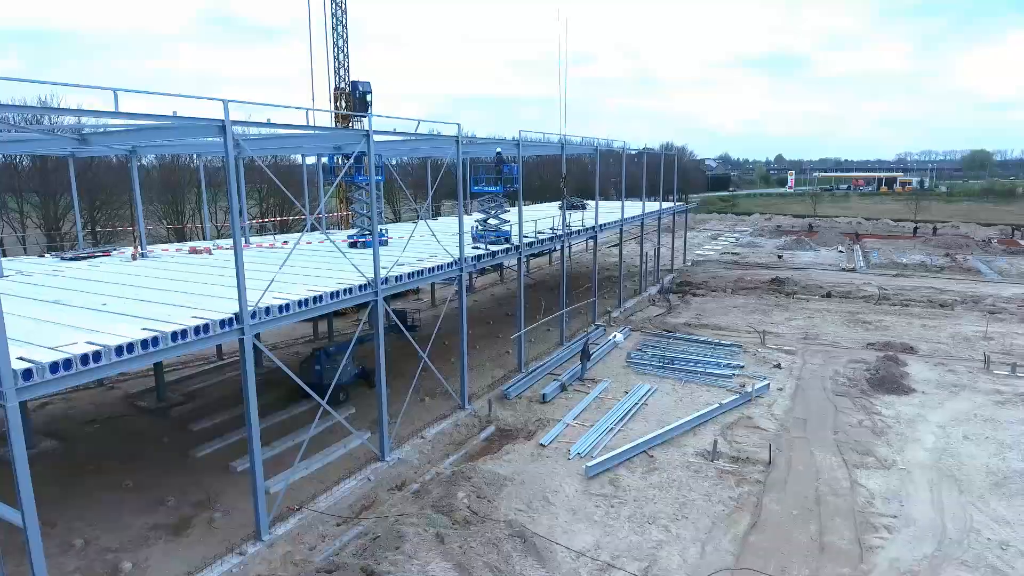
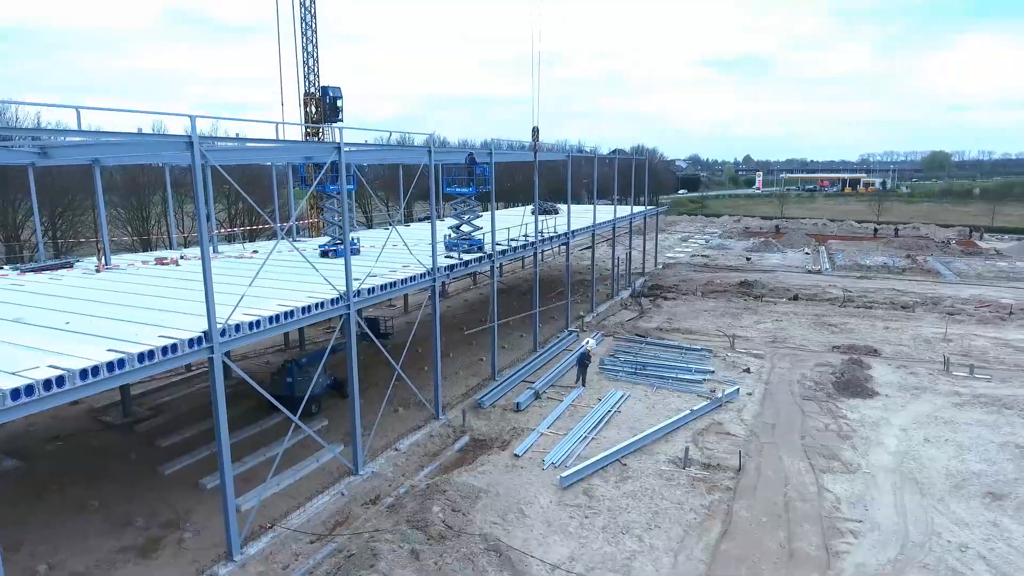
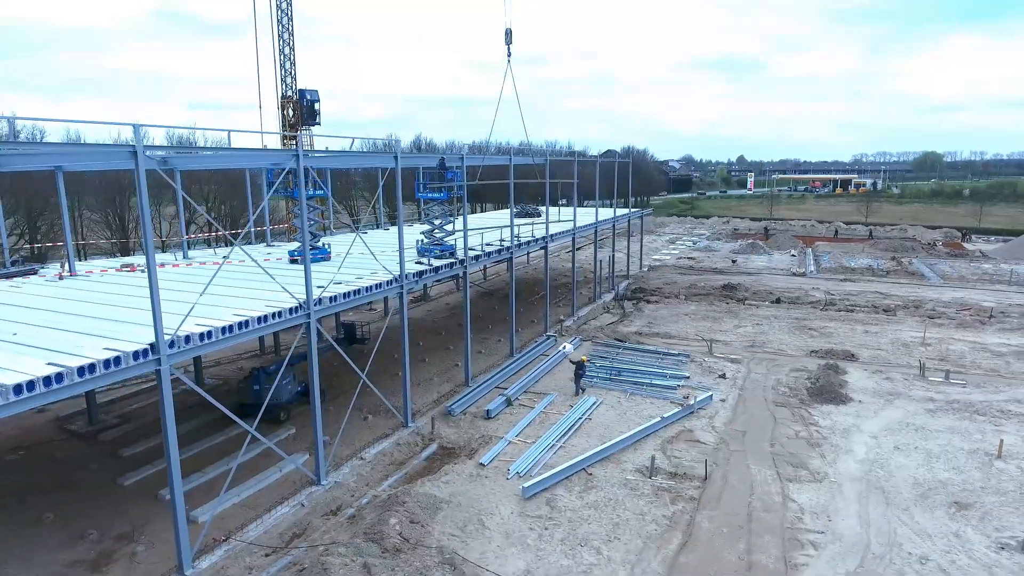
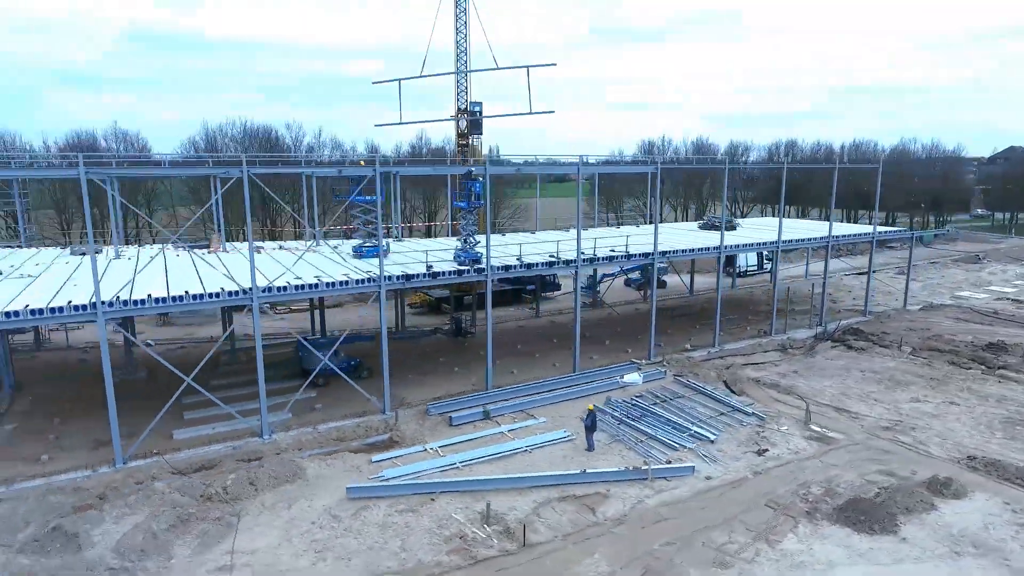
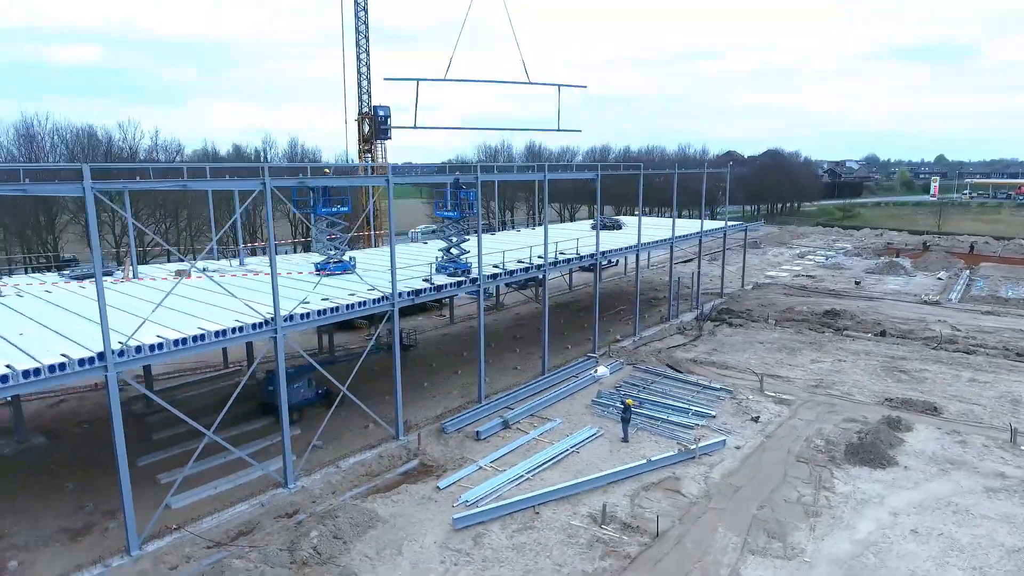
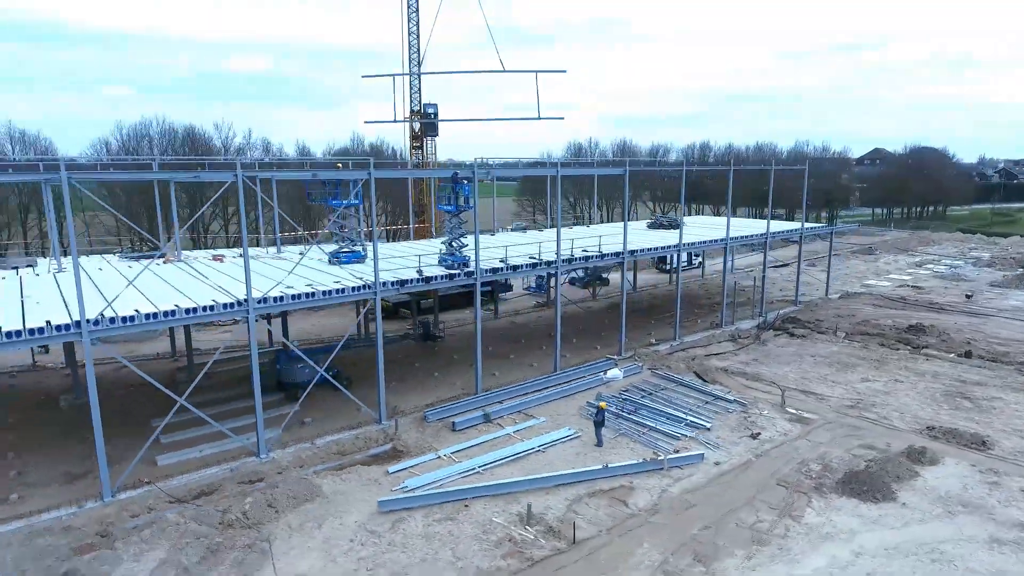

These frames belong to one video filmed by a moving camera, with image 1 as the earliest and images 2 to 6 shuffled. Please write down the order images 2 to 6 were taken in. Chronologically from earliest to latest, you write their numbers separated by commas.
2, 3, 5, 6, 4
